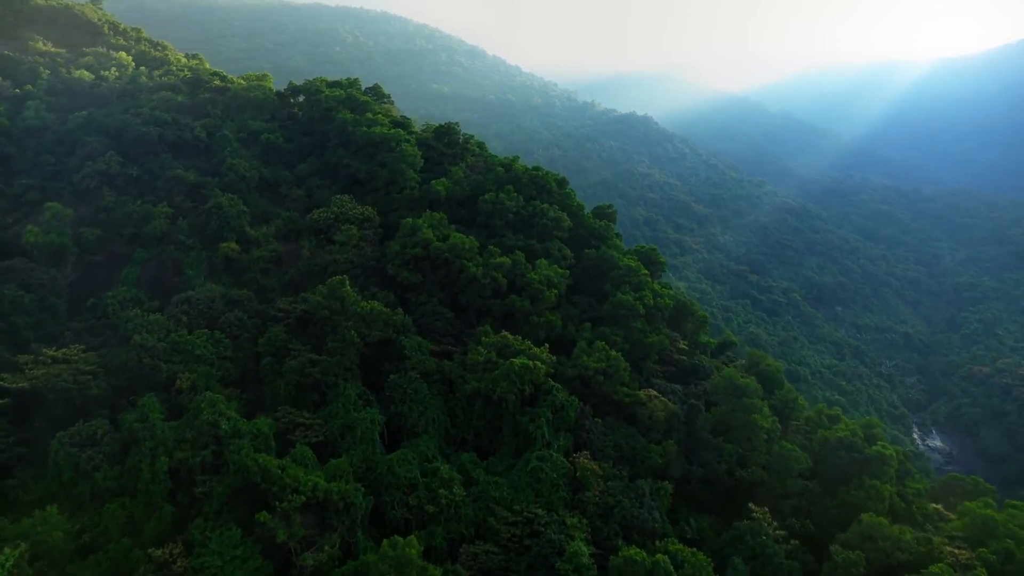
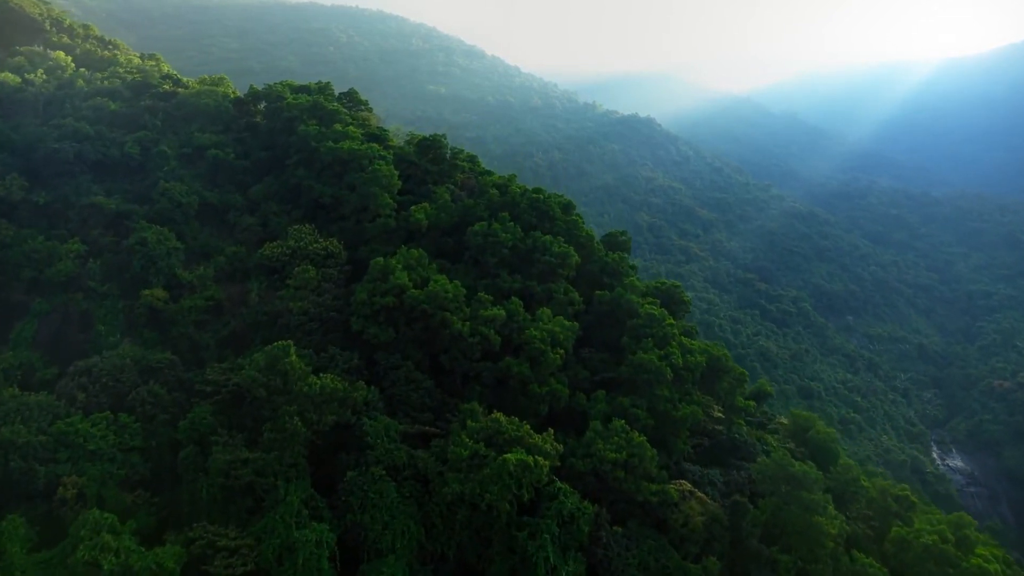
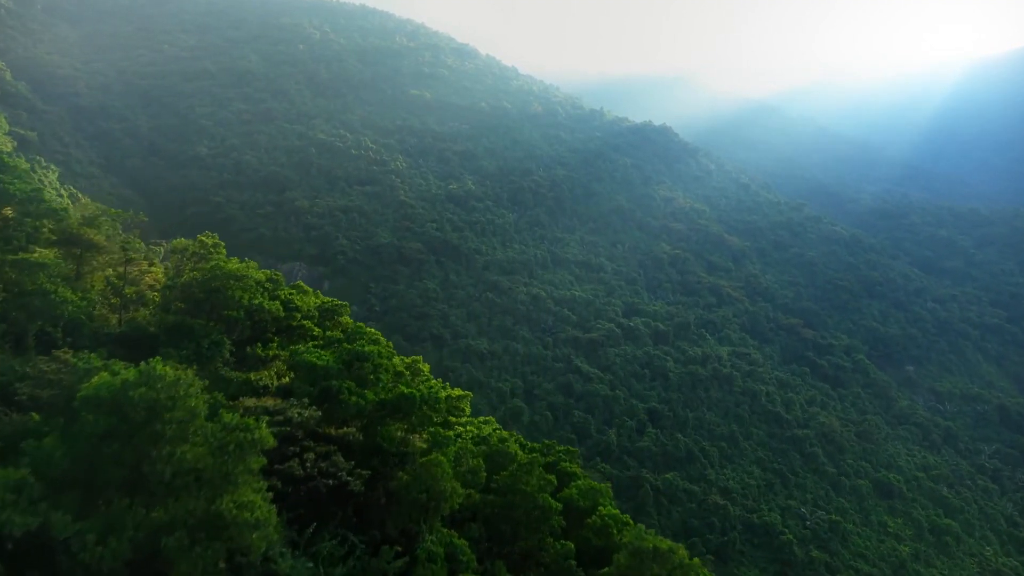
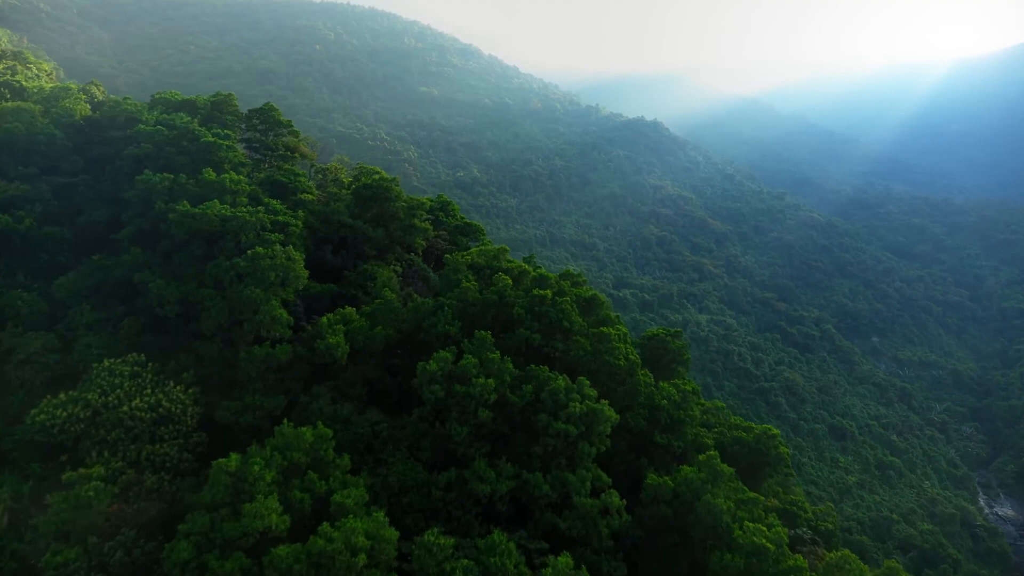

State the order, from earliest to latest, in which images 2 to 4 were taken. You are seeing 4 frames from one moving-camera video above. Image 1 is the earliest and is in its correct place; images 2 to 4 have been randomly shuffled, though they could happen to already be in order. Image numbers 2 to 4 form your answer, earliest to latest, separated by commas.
2, 4, 3
